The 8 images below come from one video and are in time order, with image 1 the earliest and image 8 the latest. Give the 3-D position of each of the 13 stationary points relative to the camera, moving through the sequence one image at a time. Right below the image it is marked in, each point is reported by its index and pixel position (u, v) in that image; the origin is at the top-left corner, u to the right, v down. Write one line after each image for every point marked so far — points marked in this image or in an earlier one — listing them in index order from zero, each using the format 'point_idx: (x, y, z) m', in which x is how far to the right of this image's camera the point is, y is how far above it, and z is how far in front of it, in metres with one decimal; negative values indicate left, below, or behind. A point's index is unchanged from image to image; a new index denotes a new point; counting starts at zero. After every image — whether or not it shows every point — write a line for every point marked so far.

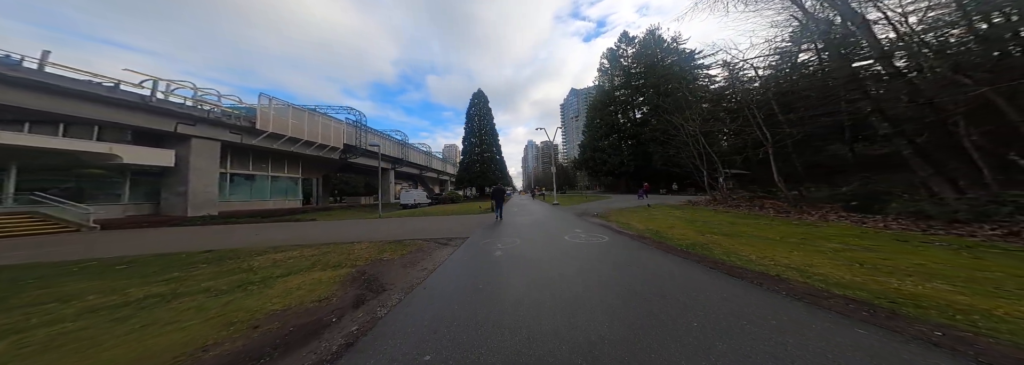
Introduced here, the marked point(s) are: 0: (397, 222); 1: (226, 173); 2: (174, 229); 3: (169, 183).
0: (-6.1, -2.3, +12.3) m
1: (-24.9, +0.8, +17.9) m
2: (-17.9, -2.6, +10.6) m
3: (-24.6, -0.2, +14.5) m
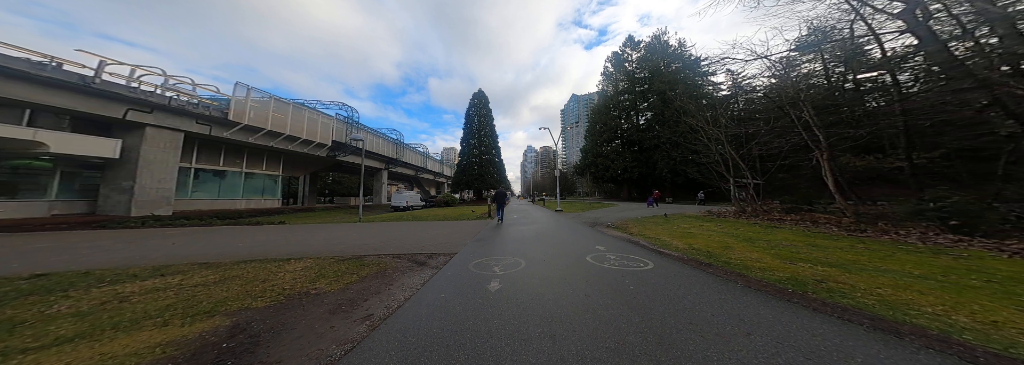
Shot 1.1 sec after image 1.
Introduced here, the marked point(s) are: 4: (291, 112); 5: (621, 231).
0: (-6.3, -2.3, +10.7) m
1: (-25.1, +1.2, +16.2) m
2: (-18.0, -2.2, +8.8) m
3: (-24.7, +0.3, +12.7) m
4: (-19.9, +6.4, +18.6) m
5: (+3.4, -1.5, +6.6) m
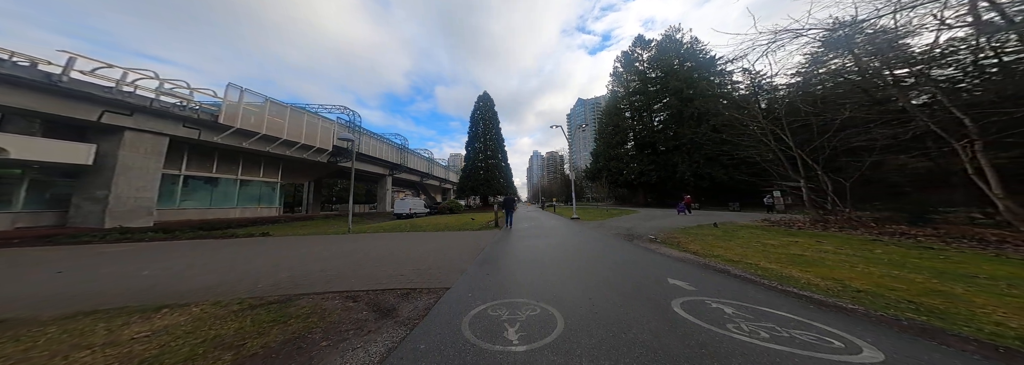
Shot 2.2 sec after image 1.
0: (-5.8, -2.5, +9.2) m
1: (-24.4, +0.6, +15.3) m
2: (-17.6, -2.5, +7.7) m
3: (-24.1, -0.2, +11.8) m
4: (-19.3, +5.8, +17.7) m
5: (+3.8, -1.5, +4.9) m
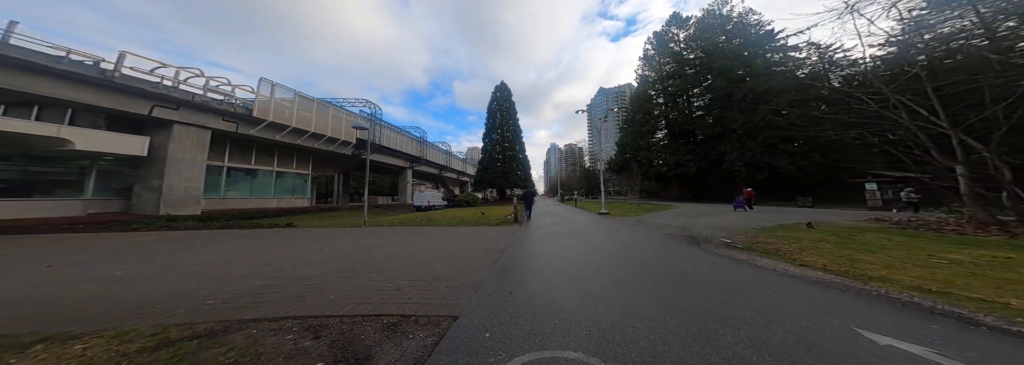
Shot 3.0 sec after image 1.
0: (-4.8, -2.1, +8.6) m
1: (-22.8, +1.2, +16.3) m
2: (-16.7, -2.1, +8.2) m
3: (-22.8, +0.3, +12.9) m
4: (-17.4, +6.5, +18.1) m
5: (+4.3, -1.2, +3.4) m
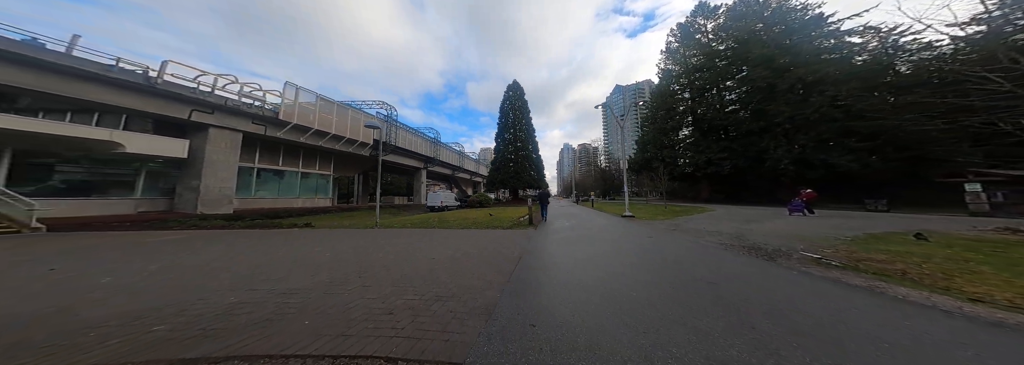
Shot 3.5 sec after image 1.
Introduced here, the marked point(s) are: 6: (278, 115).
0: (-4.1, -2.1, +8.2) m
1: (-21.6, +1.2, +17.3) m
2: (-16.0, -2.1, +8.7) m
3: (-21.8, +0.3, +13.8) m
4: (-16.1, +6.4, +18.7) m
5: (+4.6, -1.2, +2.4) m
6: (-17.9, +5.1, +15.8) m
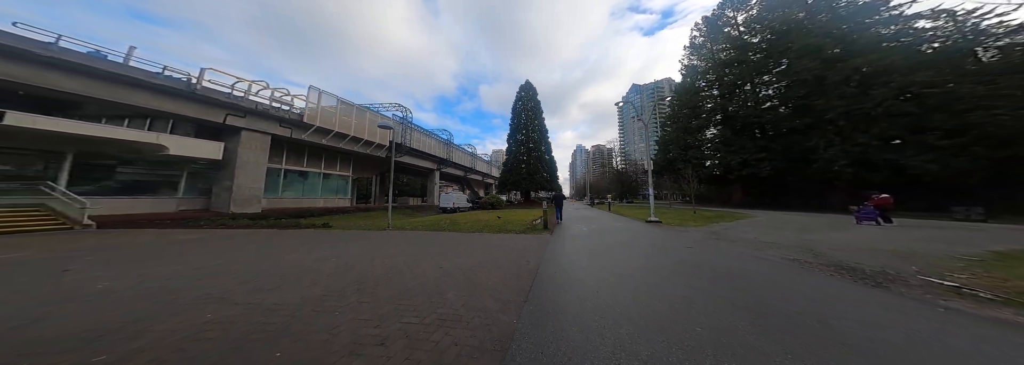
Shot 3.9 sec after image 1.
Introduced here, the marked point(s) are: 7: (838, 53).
0: (-3.5, -2.1, +8.0) m
1: (-20.3, +1.1, +18.2) m
2: (-15.3, -2.1, +9.2) m
3: (-20.8, +0.3, +14.7) m
4: (-14.7, +6.3, +19.2) m
5: (+4.8, -1.2, +1.6) m
6: (-16.7, +5.0, +16.5) m
7: (+31.5, +12.8, +20.2) m
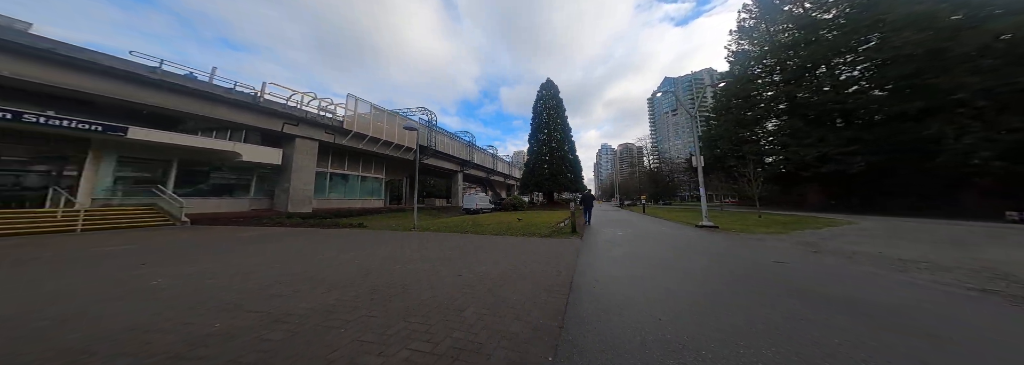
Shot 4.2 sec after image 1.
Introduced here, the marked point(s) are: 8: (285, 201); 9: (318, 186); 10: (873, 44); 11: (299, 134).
0: (-2.4, -2.1, +7.8) m
1: (-17.8, +0.9, +20.2) m
2: (-14.0, -2.3, +10.6) m
3: (-18.7, 0.0, +16.8) m
4: (-12.1, +6.1, +20.5) m
5: (+4.9, -1.1, +0.4) m
6: (-14.5, +4.8, +18.0) m
7: (+33.8, +13.2, +15.4) m
8: (-17.6, -1.4, +16.1) m
9: (-17.9, -0.3, +19.4) m
10: (+33.2, +13.5, +18.5) m
11: (-16.6, +3.6, +16.3) m
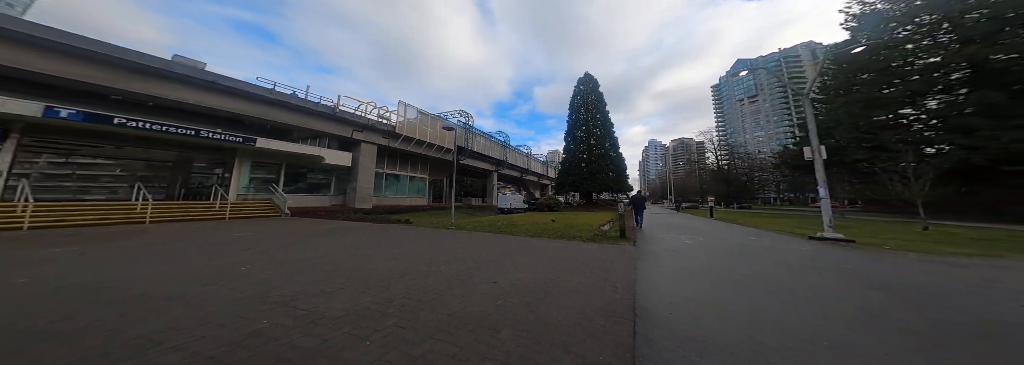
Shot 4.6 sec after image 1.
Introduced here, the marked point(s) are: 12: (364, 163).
0: (-1.1, -2.1, +7.7) m
1: (-14.2, +0.9, +22.3) m
2: (-12.0, -2.2, +12.3) m
3: (-15.7, +0.1, +19.2) m
4: (-8.6, +6.2, +21.8) m
5: (+5.0, -1.0, -0.8) m
6: (-11.3, +4.9, +19.7) m
7: (+35.9, +13.2, +9.3) m
8: (-14.7, -1.4, +18.3) m
9: (-14.5, -0.3, +21.6) m
10: (+35.8, +13.6, +12.5) m
11: (-13.7, +3.7, +18.4) m
12: (-13.8, +1.6, +18.4) m
